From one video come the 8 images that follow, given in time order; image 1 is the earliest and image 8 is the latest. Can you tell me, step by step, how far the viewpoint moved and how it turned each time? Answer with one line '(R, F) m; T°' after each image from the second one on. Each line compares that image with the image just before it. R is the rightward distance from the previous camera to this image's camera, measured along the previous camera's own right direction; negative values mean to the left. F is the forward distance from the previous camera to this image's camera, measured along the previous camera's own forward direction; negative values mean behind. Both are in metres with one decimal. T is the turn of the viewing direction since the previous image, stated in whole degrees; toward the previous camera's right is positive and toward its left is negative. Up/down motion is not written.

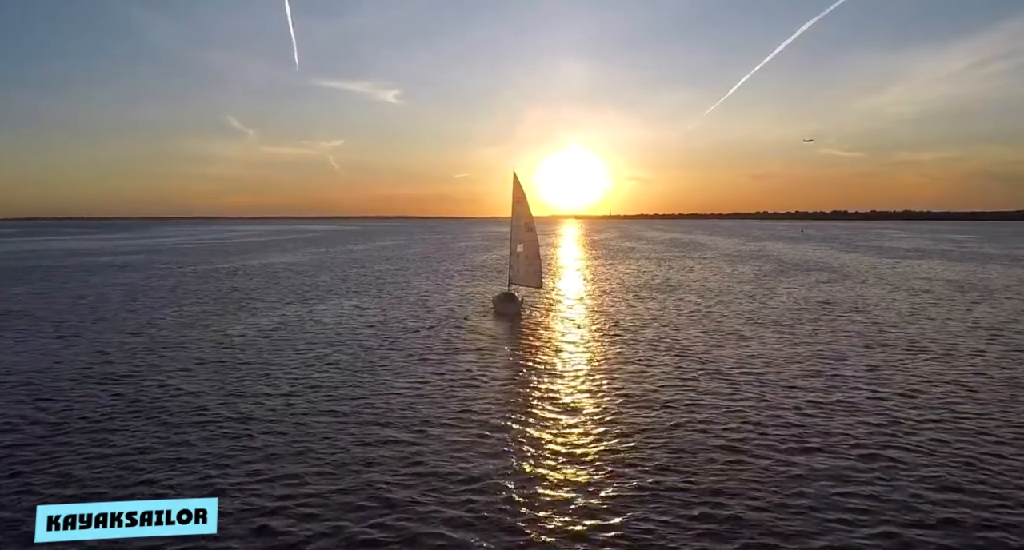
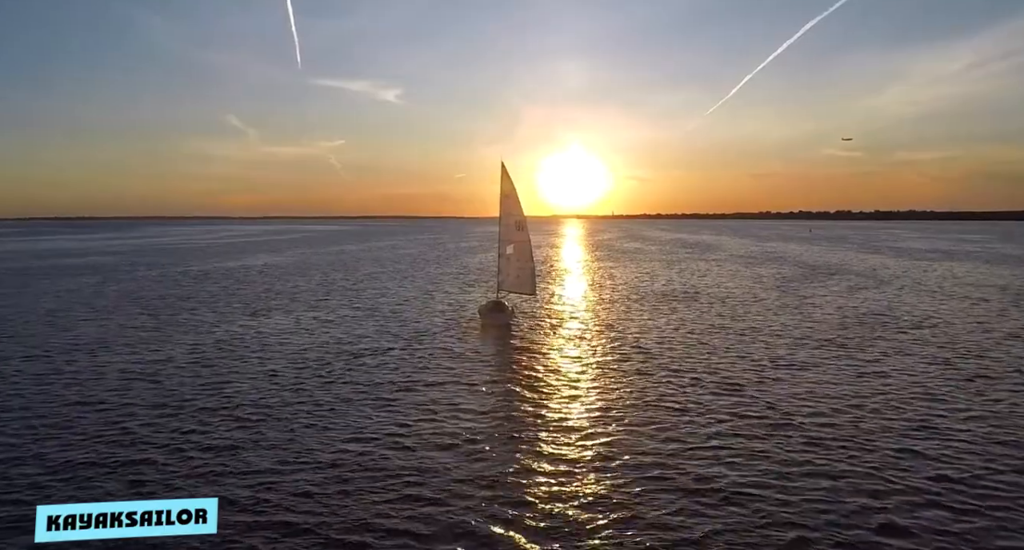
(+0.8, +7.0) m; 0°
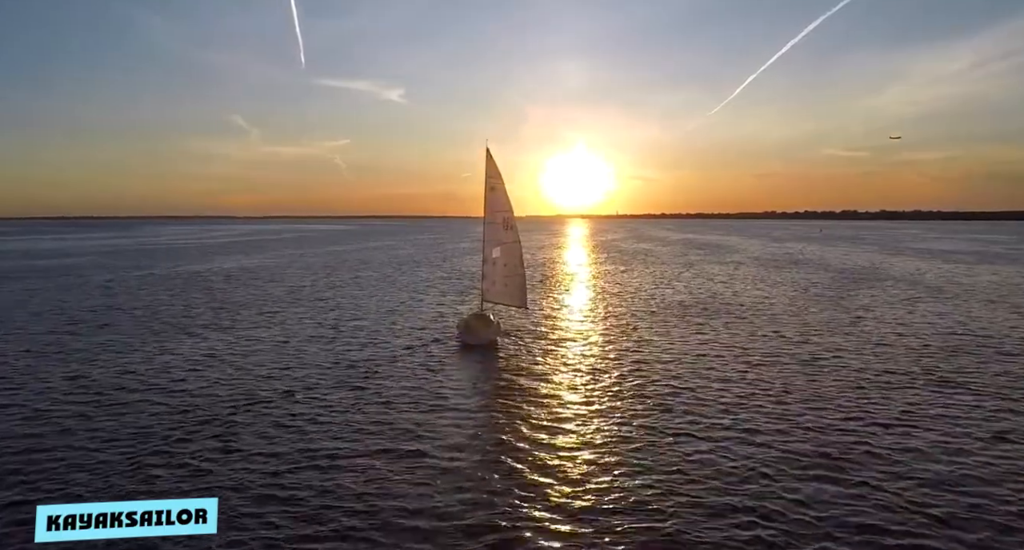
(+0.7, +7.4) m; 0°
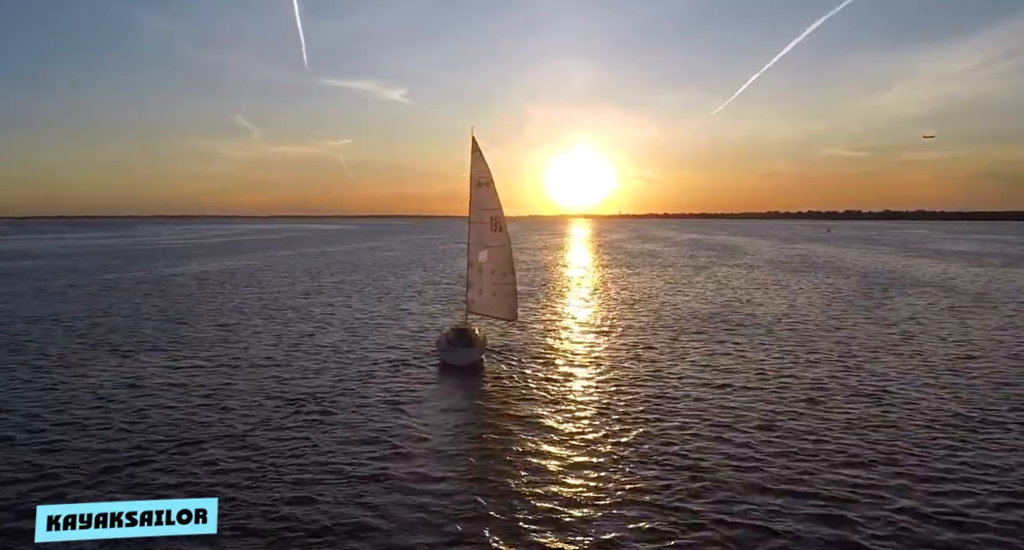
(+0.5, +4.9) m; 0°
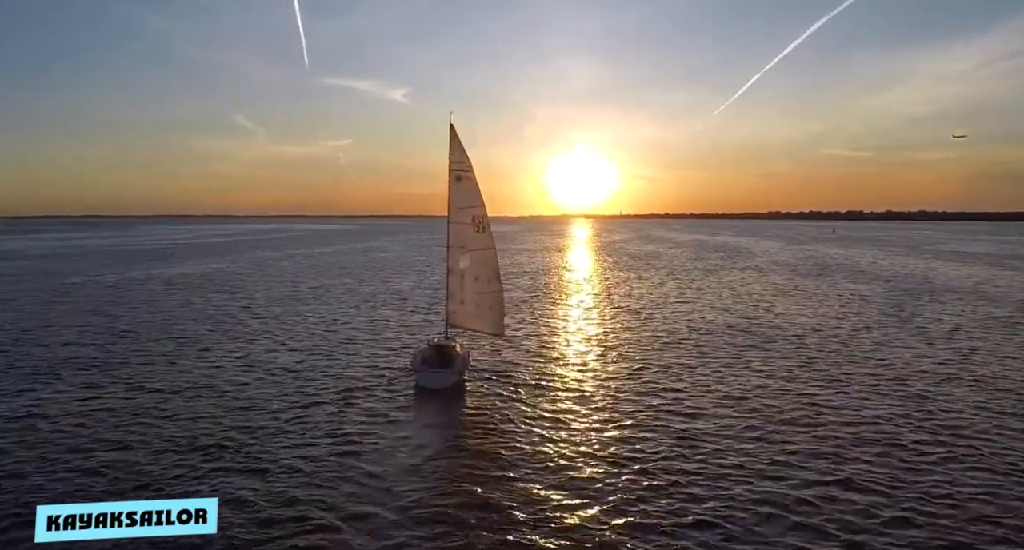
(+0.6, +4.1) m; 0°
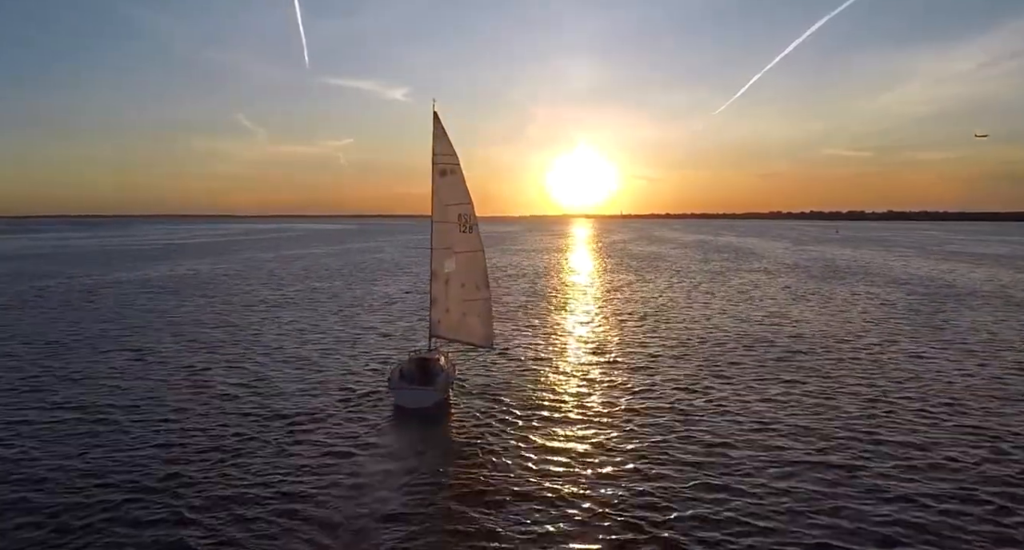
(+0.3, +2.7) m; 0°
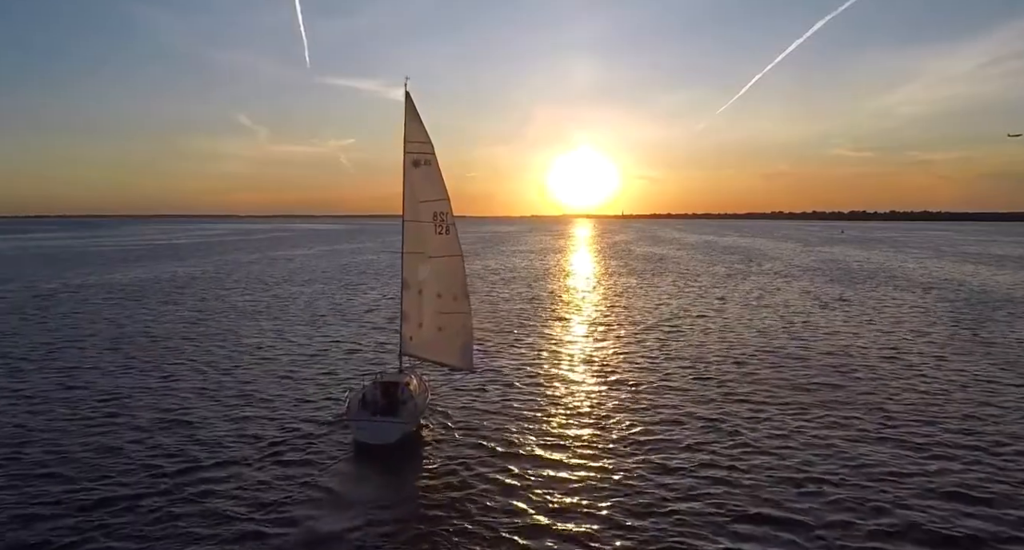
(+0.5, +3.6) m; 0°
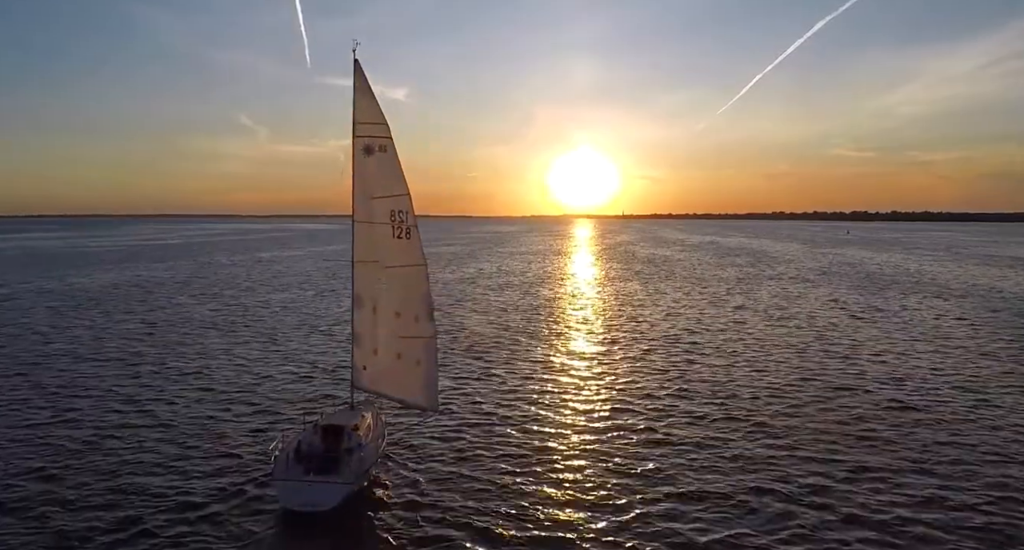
(+0.5, +3.9) m; 0°
